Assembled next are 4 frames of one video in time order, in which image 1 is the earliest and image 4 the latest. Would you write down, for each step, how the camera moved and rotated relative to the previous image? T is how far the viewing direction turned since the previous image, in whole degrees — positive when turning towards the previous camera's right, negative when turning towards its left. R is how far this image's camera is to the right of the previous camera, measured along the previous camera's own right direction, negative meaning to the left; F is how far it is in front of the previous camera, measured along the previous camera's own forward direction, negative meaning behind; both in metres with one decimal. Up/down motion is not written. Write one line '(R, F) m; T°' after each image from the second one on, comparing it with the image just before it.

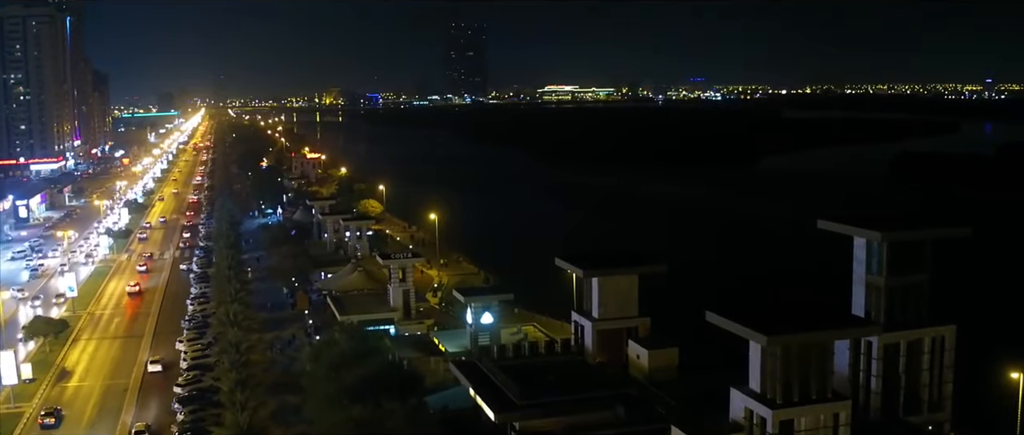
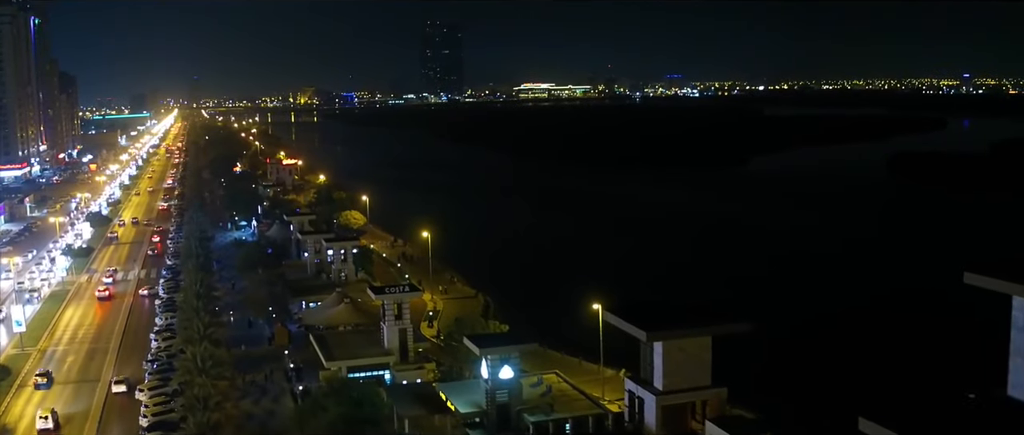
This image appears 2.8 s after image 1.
(-0.4, +1.7) m; +1°
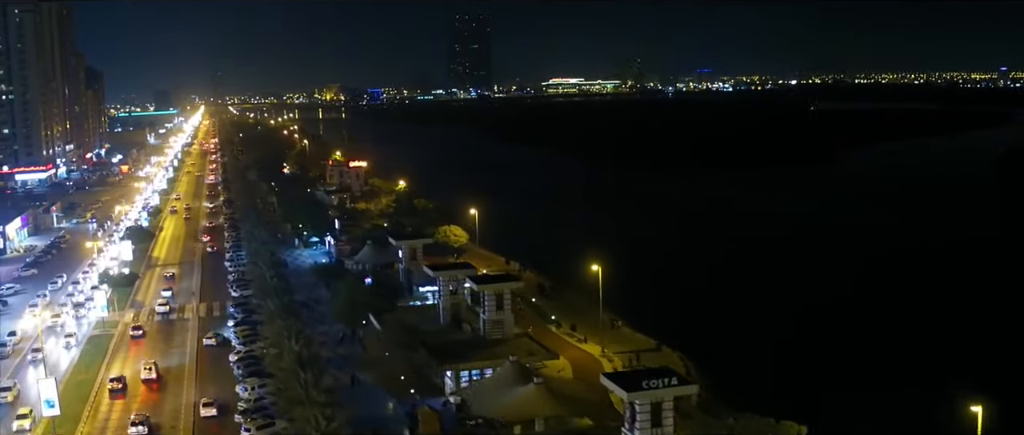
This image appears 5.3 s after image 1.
(-2.3, +4.2) m; -1°
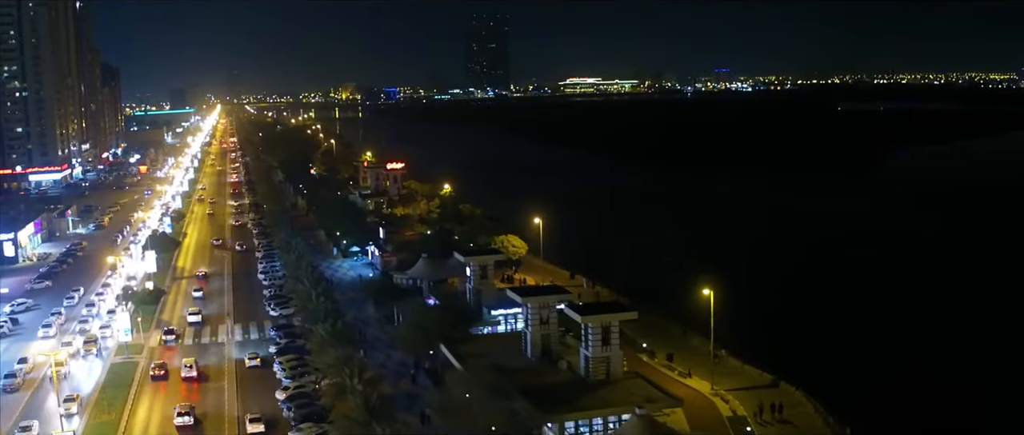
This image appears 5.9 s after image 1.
(-0.9, +1.8) m; -1°
